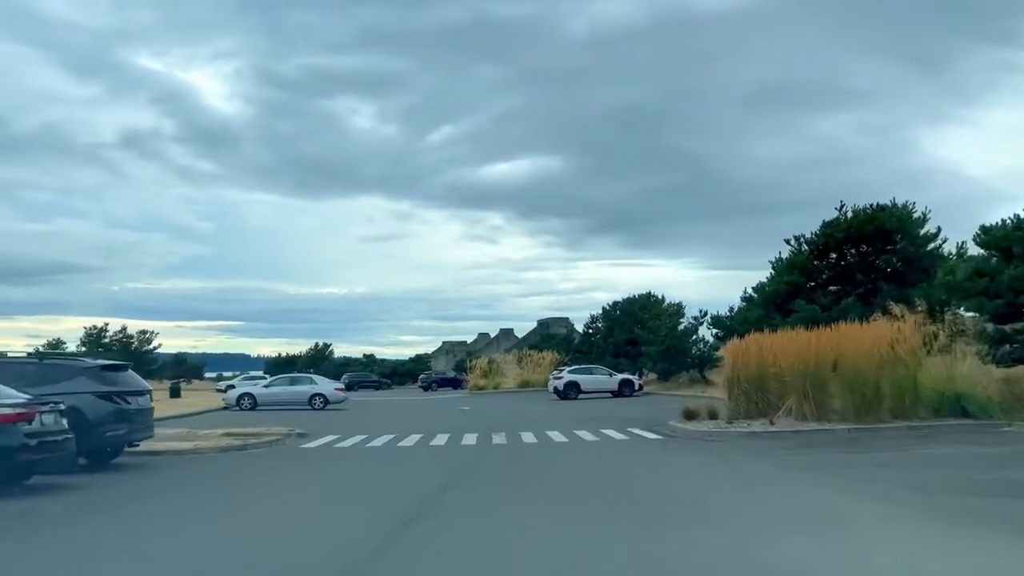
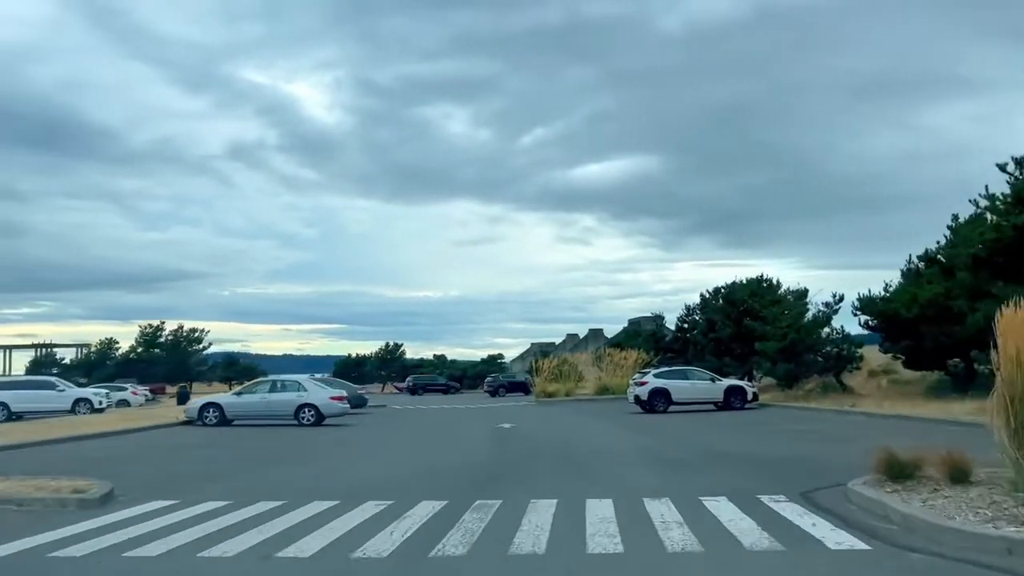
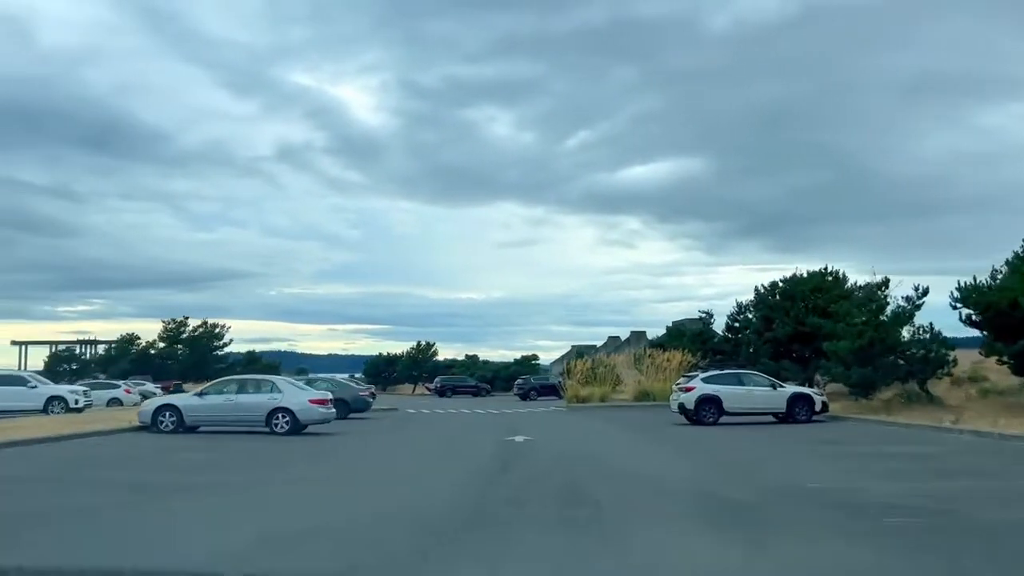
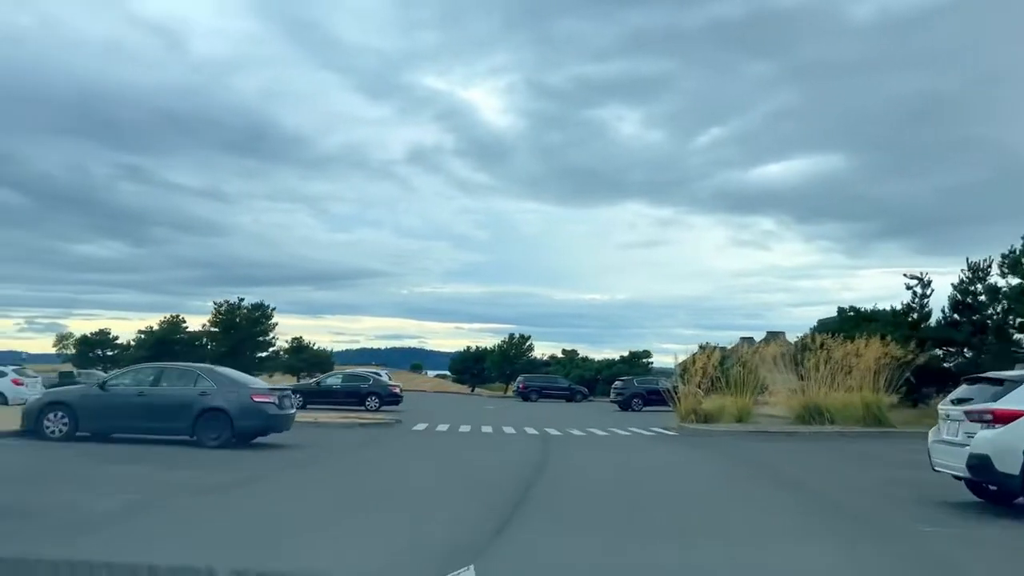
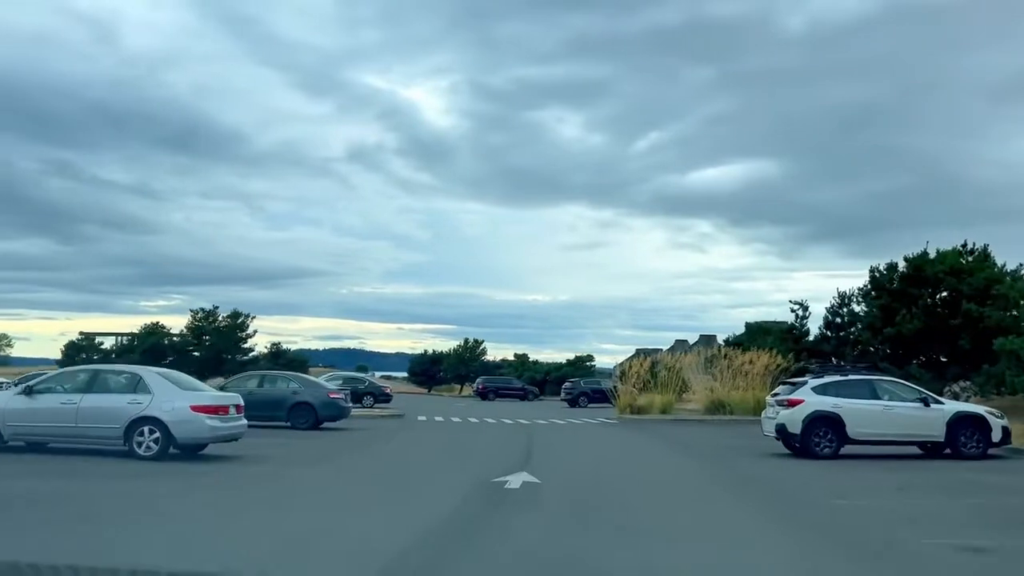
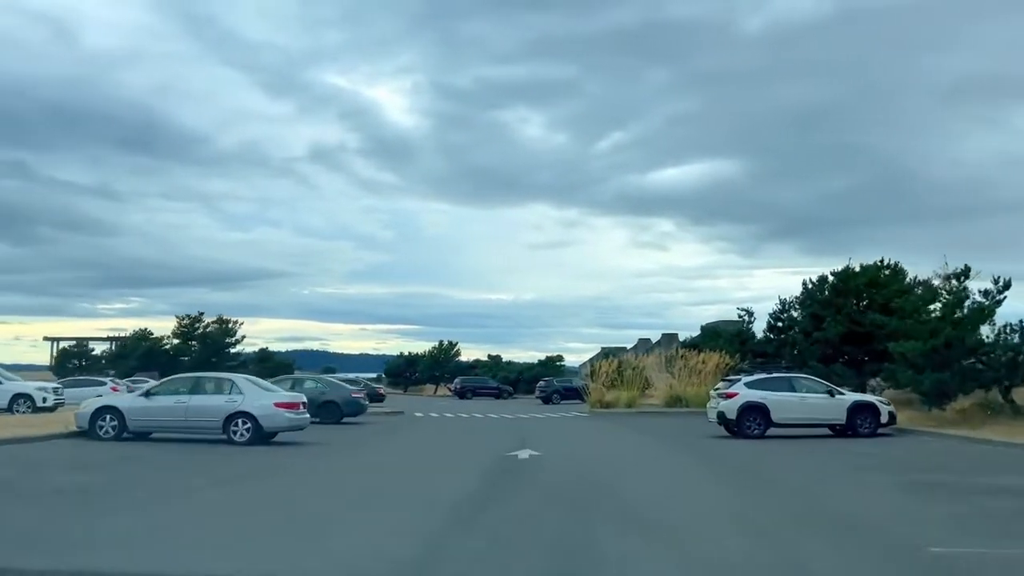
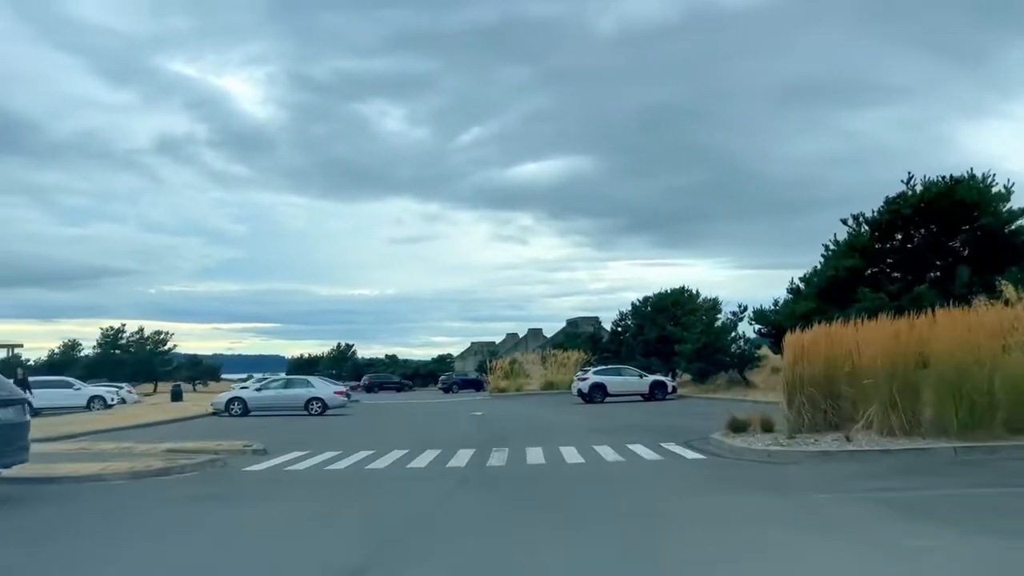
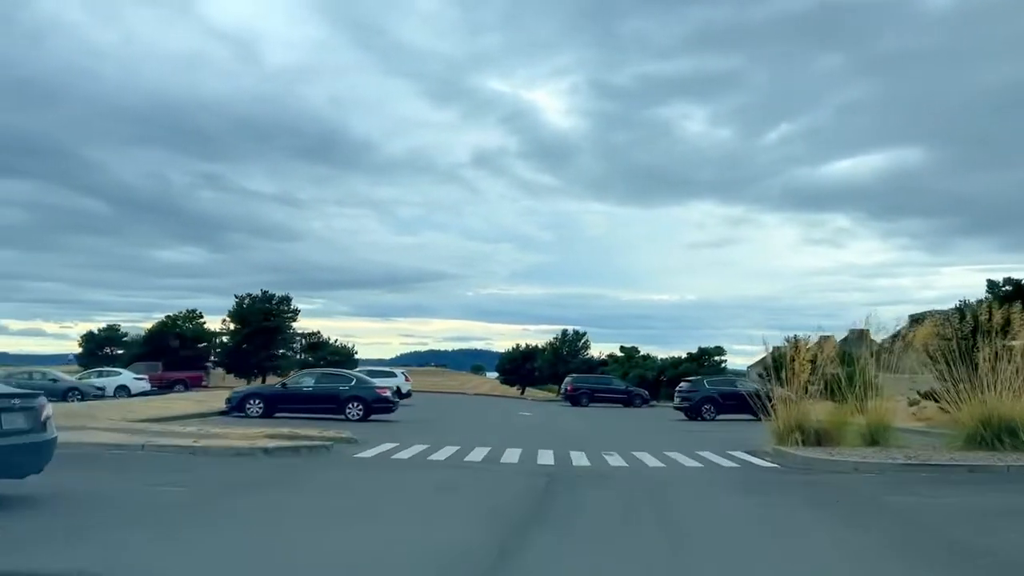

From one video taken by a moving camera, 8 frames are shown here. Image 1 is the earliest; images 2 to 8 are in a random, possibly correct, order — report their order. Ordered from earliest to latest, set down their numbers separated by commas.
7, 2, 3, 6, 5, 4, 8
